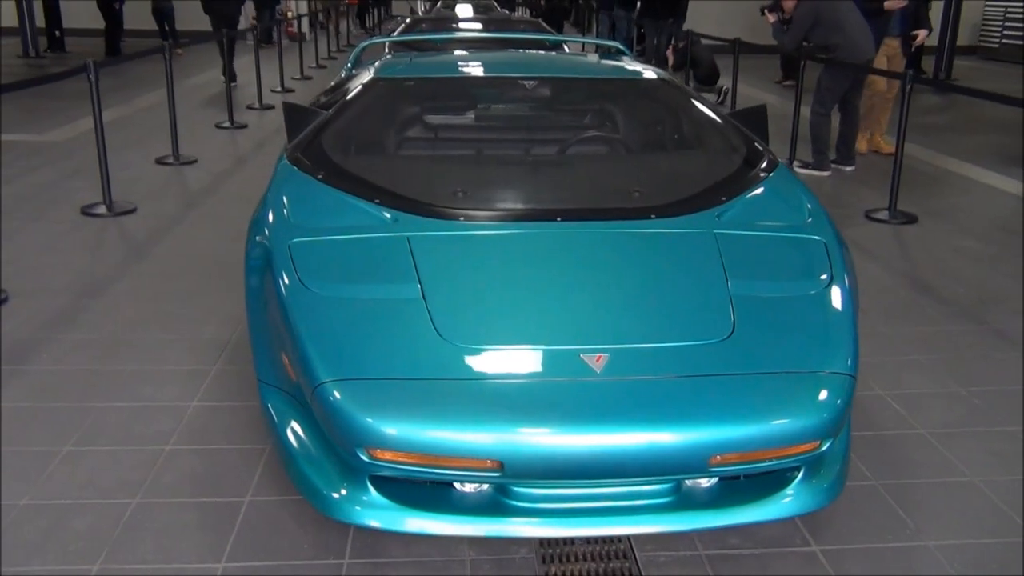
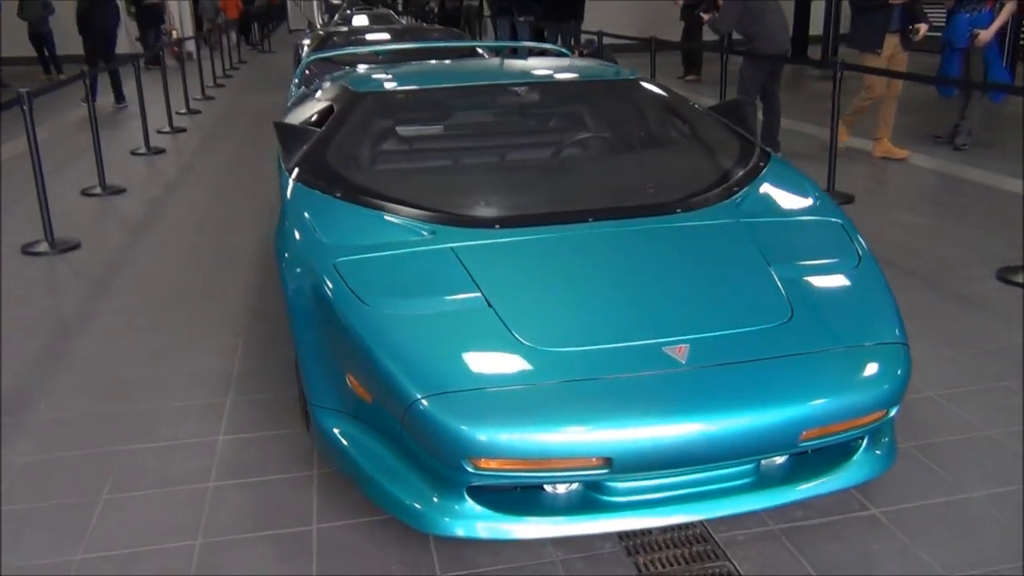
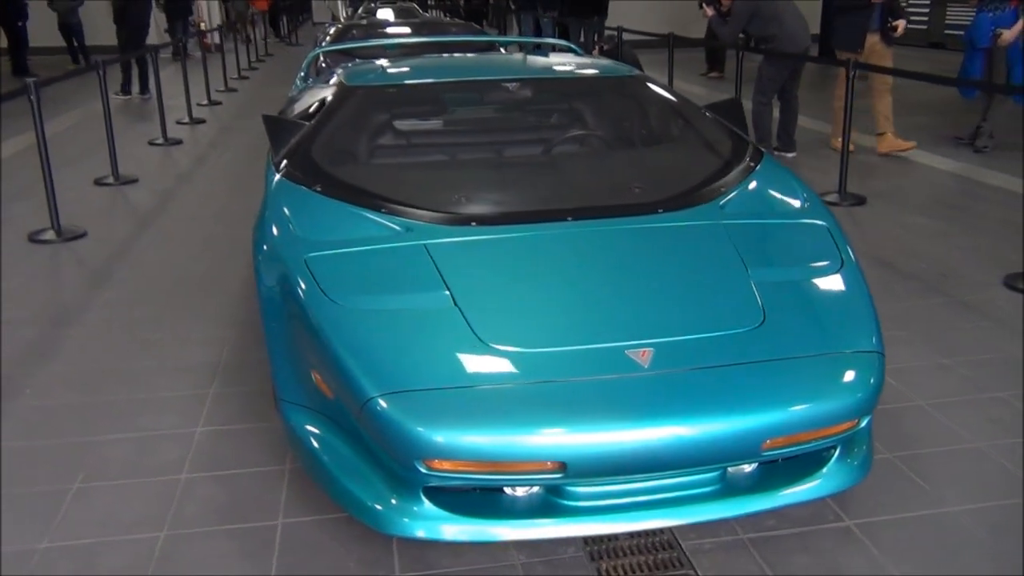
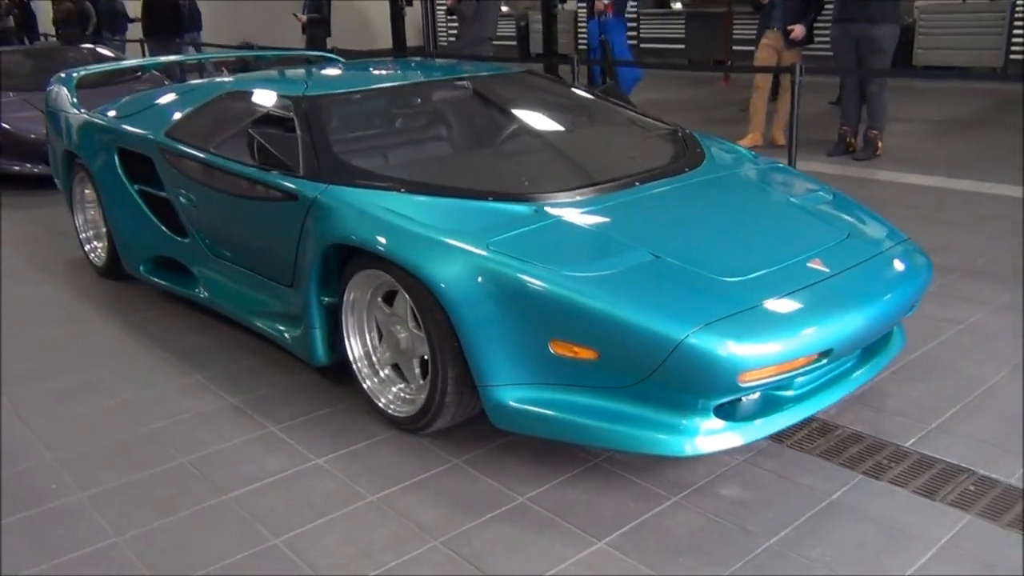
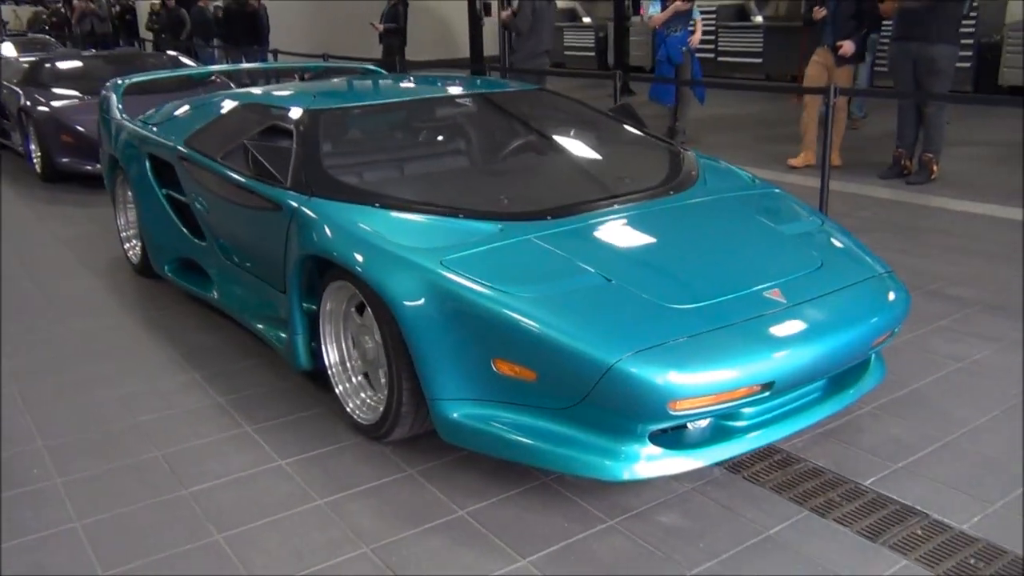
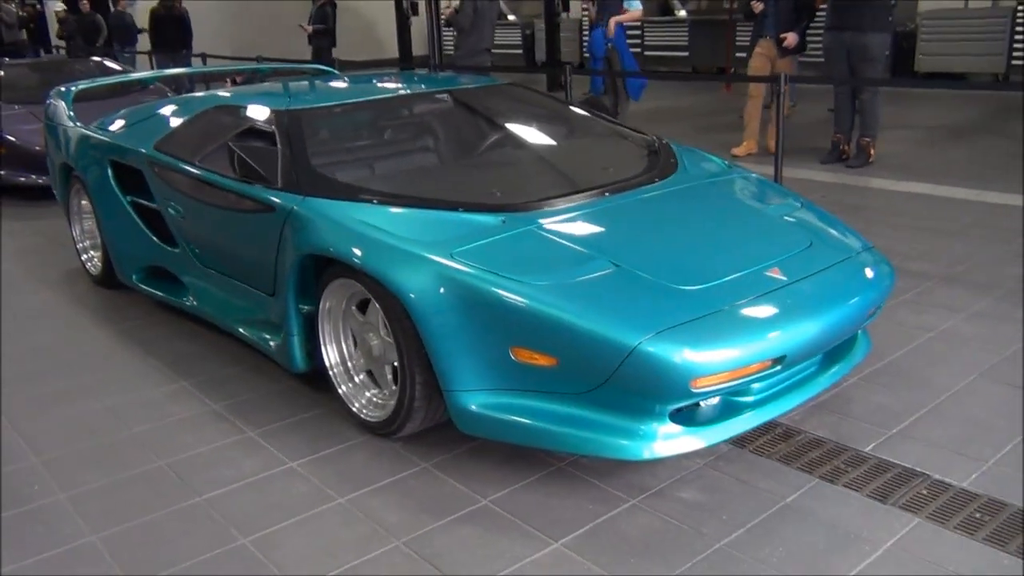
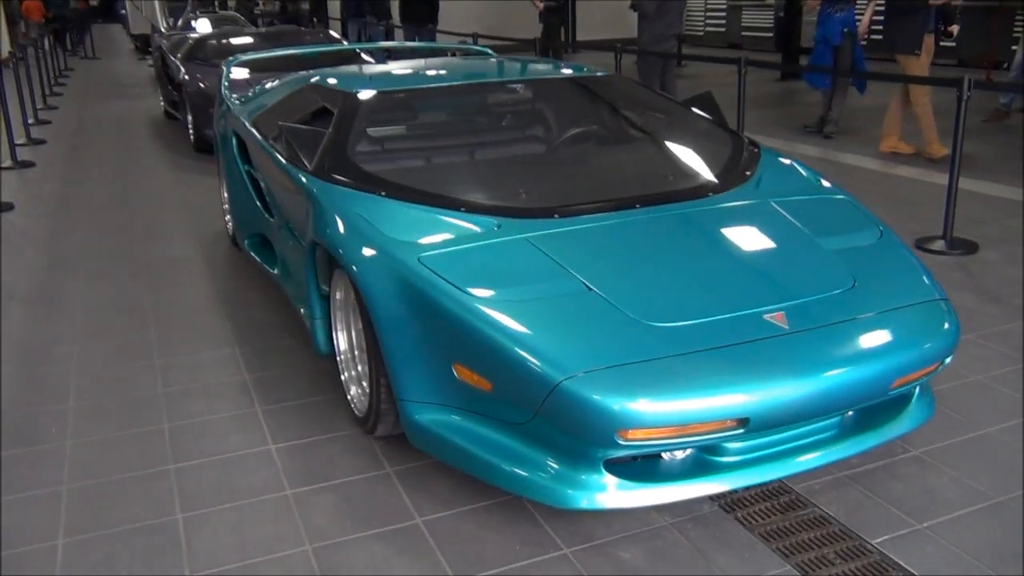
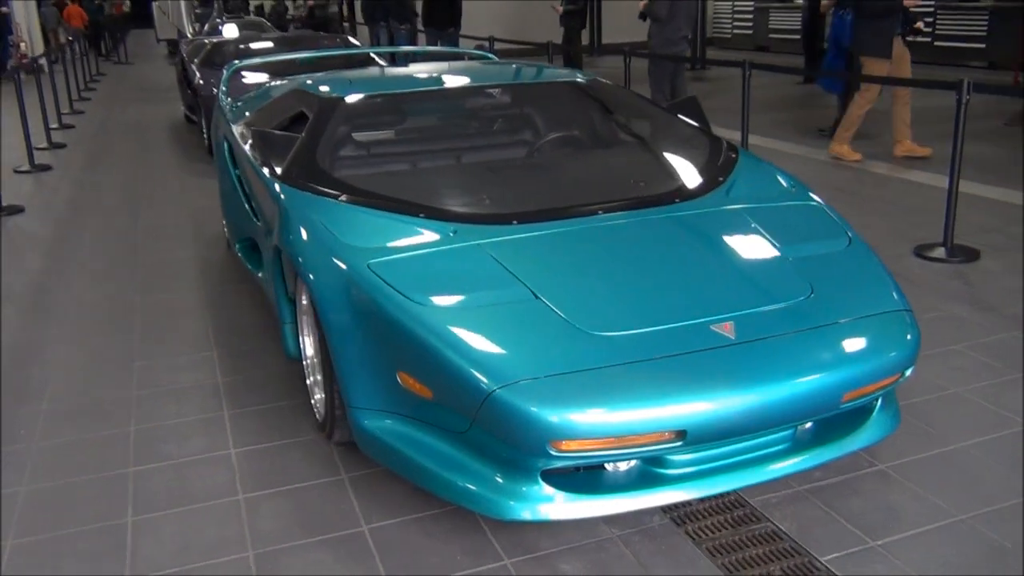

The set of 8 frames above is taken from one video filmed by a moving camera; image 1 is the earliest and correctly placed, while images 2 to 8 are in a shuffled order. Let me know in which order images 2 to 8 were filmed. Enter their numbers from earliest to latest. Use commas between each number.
3, 2, 8, 7, 5, 6, 4
